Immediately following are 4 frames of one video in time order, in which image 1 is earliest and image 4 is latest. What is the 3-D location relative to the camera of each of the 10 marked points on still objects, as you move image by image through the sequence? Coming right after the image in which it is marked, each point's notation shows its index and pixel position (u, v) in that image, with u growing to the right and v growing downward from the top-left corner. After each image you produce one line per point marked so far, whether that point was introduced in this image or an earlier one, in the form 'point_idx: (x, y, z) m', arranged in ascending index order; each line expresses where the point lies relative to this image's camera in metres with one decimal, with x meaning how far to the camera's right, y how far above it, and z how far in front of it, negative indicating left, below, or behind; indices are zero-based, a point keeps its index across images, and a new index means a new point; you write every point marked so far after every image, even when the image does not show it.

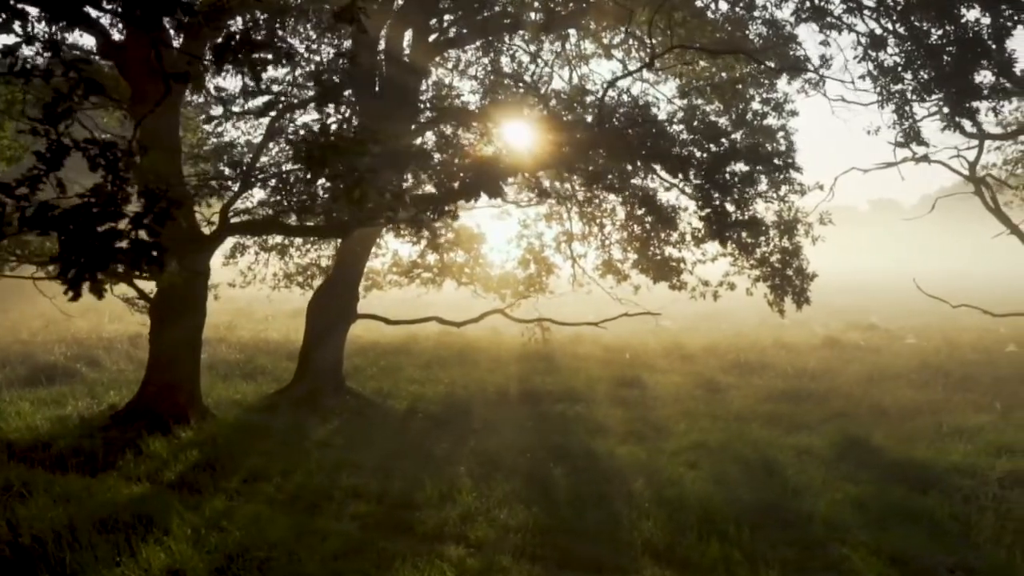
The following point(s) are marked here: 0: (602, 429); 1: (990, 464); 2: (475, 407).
0: (+1.3, -2.0, +12.6) m
1: (+5.4, -2.0, +9.9) m
2: (-0.5, -1.9, +14.1) m
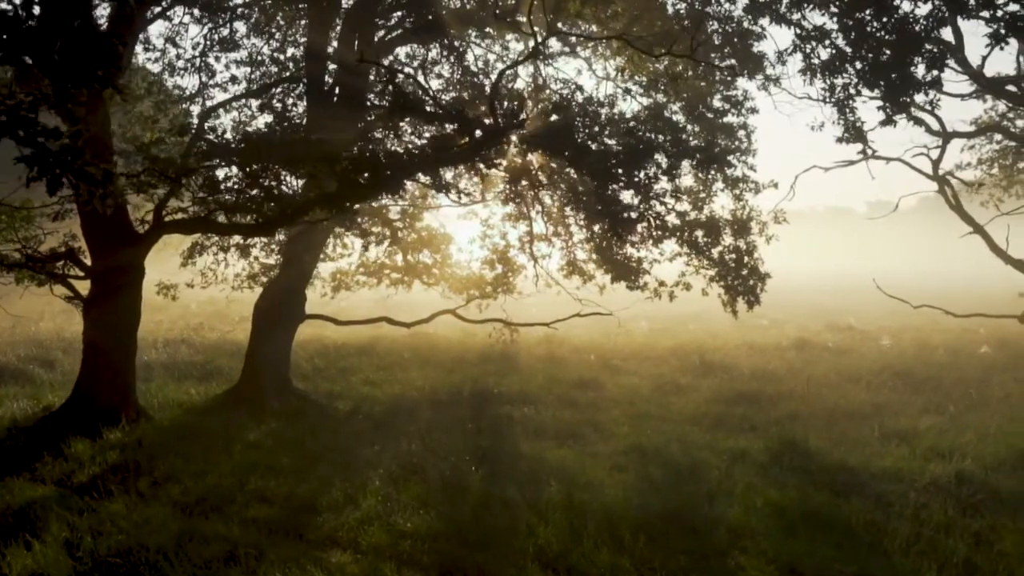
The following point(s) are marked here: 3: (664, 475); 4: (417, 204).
0: (+0.4, -2.0, +12.4) m
1: (+4.4, -2.0, +9.6) m
2: (-1.4, -1.9, +13.8) m
3: (+1.7, -2.0, +9.6) m
4: (-1.7, +1.6, +16.7) m
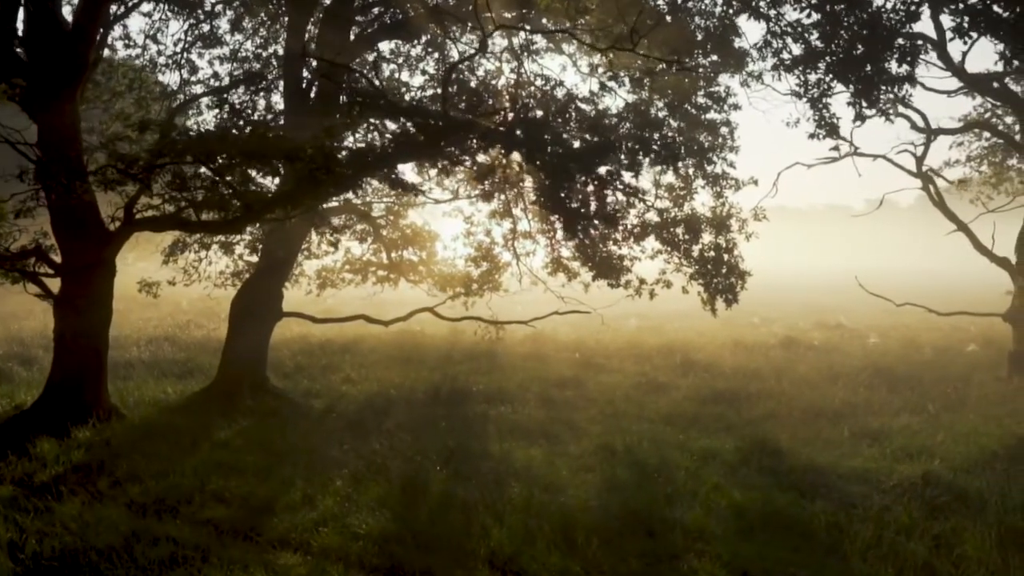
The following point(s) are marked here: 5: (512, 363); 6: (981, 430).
0: (0.0, -2.0, +12.3) m
1: (+4.1, -2.0, +9.5) m
2: (-1.8, -1.9, +13.7) m
3: (+1.3, -2.0, +9.5) m
4: (-2.1, +1.6, +16.6) m
5: (0.0, -1.5, +18.2) m
6: (+5.8, -1.8, +10.9) m
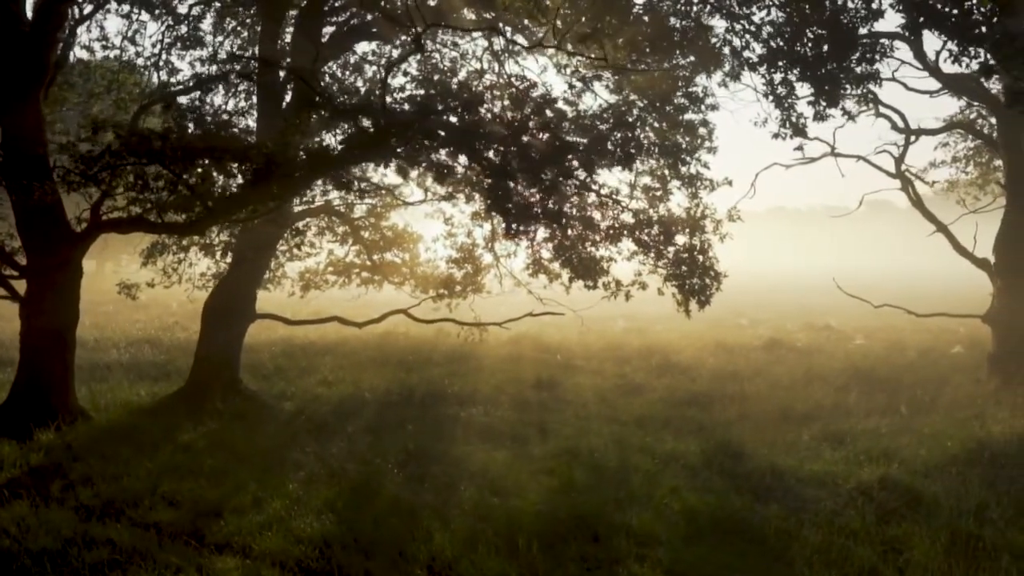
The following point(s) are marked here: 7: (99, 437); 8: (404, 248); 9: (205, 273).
0: (-0.4, -2.0, +12.2) m
1: (+3.6, -2.0, +9.4) m
2: (-2.2, -1.9, +13.7) m
3: (+0.8, -2.0, +9.4) m
4: (-2.5, +1.6, +16.5) m
5: (-0.4, -1.6, +18.1) m
6: (+5.3, -1.8, +10.8) m
7: (-5.3, -1.9, +11.3) m
8: (-2.3, +0.8, +18.3) m
9: (-6.8, +0.3, +19.2) m
